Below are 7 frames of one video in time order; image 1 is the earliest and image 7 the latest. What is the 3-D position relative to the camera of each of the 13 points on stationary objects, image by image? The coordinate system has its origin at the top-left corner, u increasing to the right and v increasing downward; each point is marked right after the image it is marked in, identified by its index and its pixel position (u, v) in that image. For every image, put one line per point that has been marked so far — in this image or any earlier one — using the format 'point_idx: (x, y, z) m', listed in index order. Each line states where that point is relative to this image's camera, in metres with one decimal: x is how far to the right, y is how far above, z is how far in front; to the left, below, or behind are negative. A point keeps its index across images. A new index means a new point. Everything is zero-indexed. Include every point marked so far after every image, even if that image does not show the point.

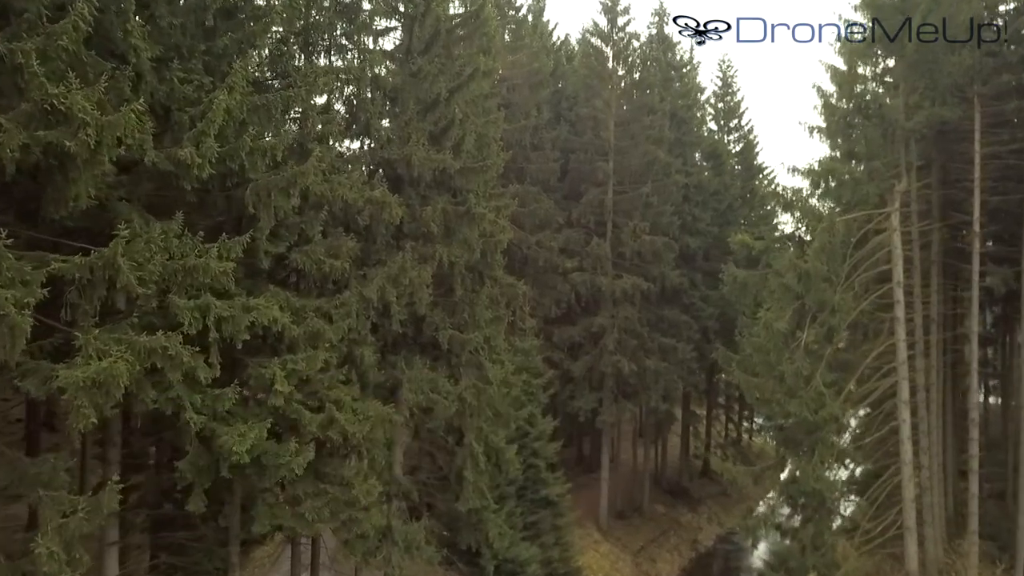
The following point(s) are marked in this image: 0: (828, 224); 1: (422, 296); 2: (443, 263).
0: (+5.4, +1.1, +13.8) m
1: (-1.4, -0.1, +12.1) m
2: (-1.1, +0.4, +13.0) m
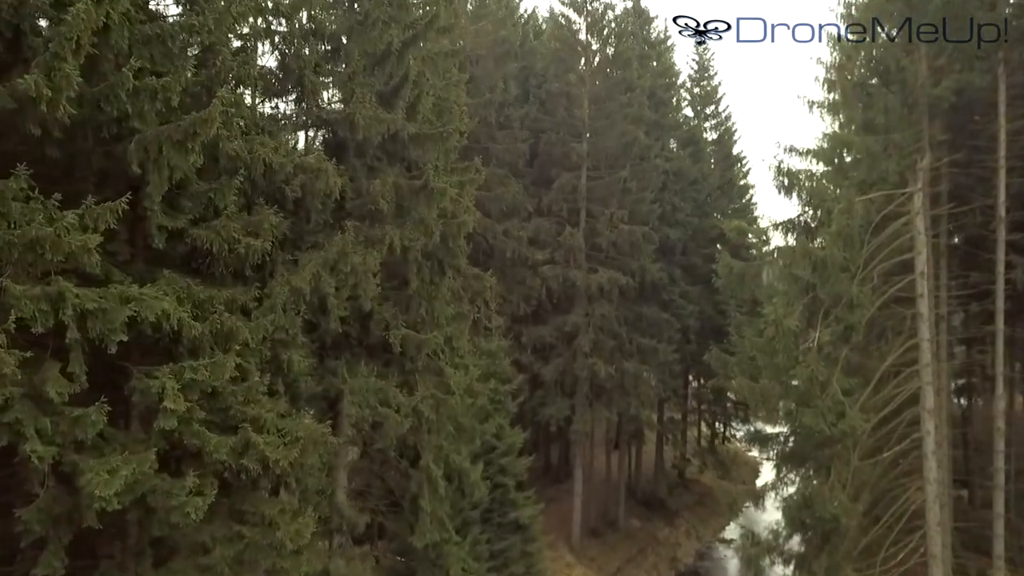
0: (+4.9, +1.2, +11.9) m
1: (-1.8, 0.0, +9.8) m
2: (-1.6, +0.5, +10.8) m
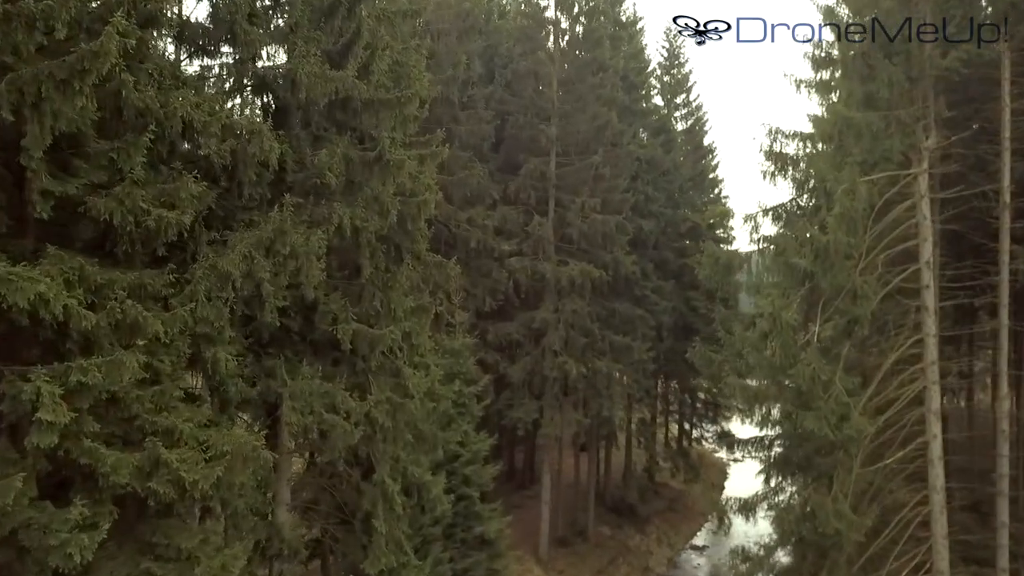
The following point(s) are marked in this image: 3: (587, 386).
0: (+4.5, +1.4, +10.7) m
1: (-2.1, +0.1, +8.4) m
2: (-1.9, +0.7, +9.3) m
3: (+1.6, -2.1, +17.6) m
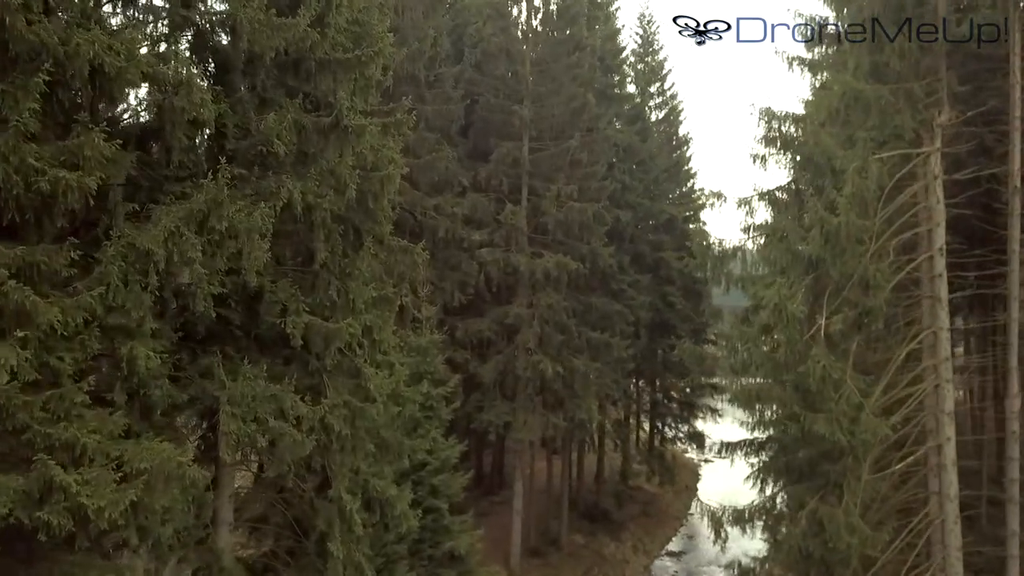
0: (+4.2, +1.5, +9.7) m
1: (-2.3, +0.3, +7.0) m
2: (-2.2, +0.8, +8.0) m
3: (+1.0, -2.0, +16.4) m
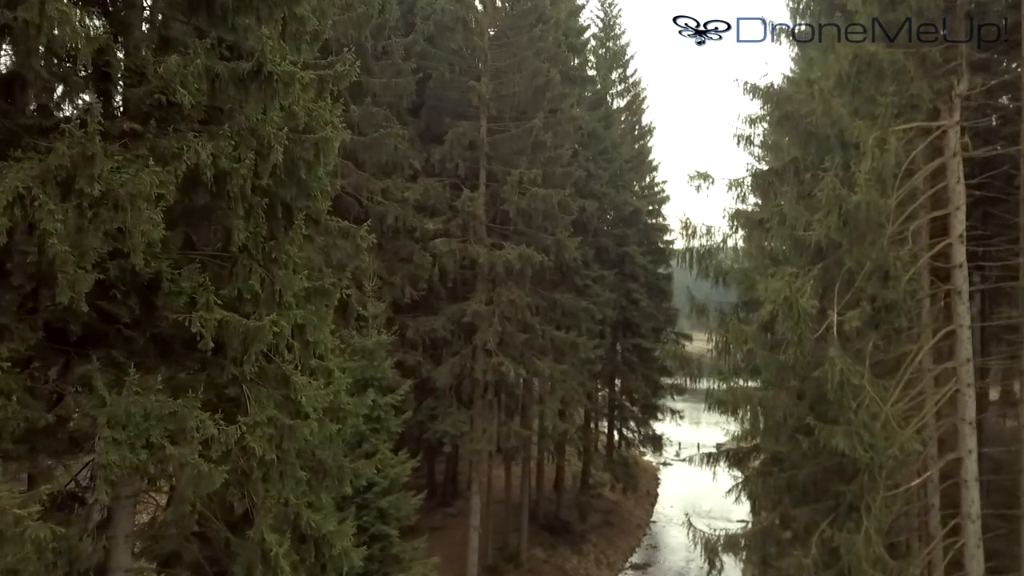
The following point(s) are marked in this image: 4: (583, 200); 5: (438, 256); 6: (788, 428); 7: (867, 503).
0: (+3.8, +1.6, +8.4) m
1: (-2.5, +0.4, +5.3) m
2: (-2.4, +0.9, +6.3) m
3: (+0.2, -1.9, +14.9) m
4: (+1.5, +1.9, +17.6) m
5: (-1.3, +0.6, +14.1) m
6: (+3.0, -1.5, +8.9) m
7: (+3.6, -2.2, +8.2) m
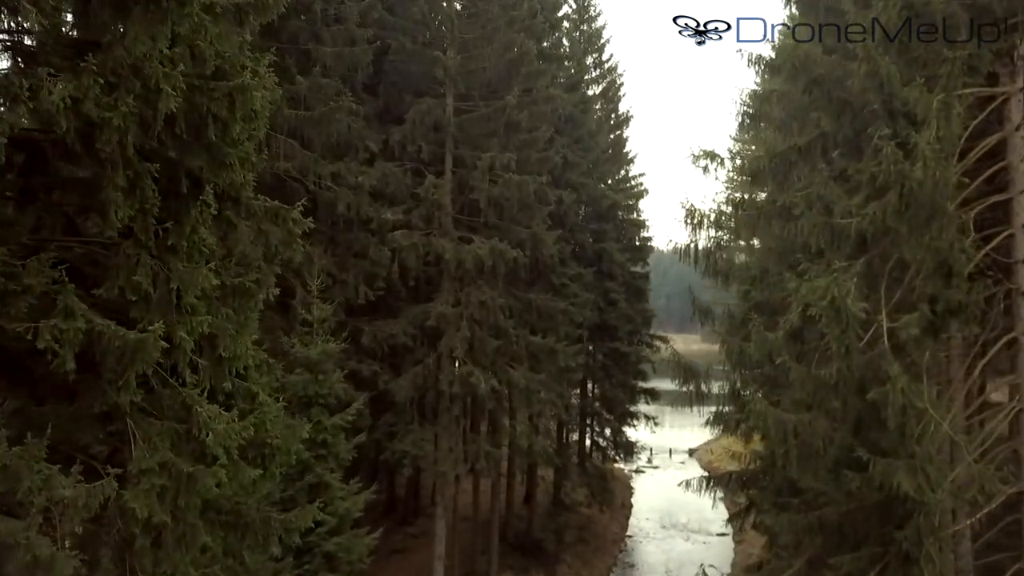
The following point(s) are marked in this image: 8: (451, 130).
0: (+3.6, +1.6, +6.8) m
1: (-2.5, +0.4, +3.5) m
2: (-2.5, +0.9, +4.5) m
3: (-0.2, -1.9, +13.2) m
4: (+0.9, +1.9, +15.9) m
5: (-1.7, +0.6, +12.3) m
6: (+2.8, -1.5, +7.3) m
7: (+3.4, -2.2, +6.6) m
8: (-1.0, +2.6, +13.4) m
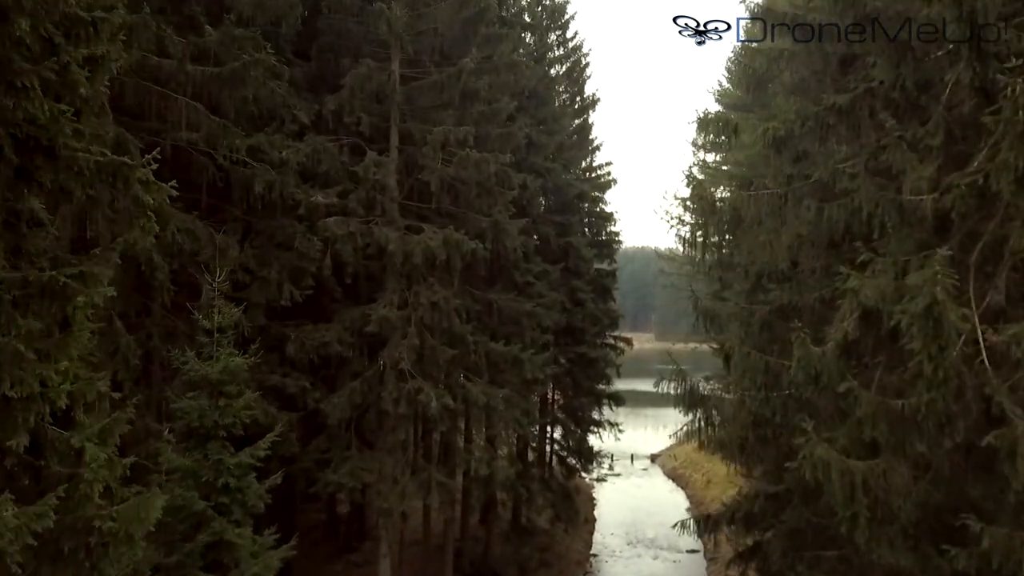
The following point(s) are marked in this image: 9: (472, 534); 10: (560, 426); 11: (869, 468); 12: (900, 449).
0: (+3.4, +1.6, +5.0) m
1: (-2.5, +0.4, +1.3) m
2: (-2.6, +0.9, +2.3) m
3: (-0.8, -1.9, +11.1) m
4: (+0.2, +1.9, +13.9) m
5: (-2.3, +0.6, +10.2) m
6: (+2.6, -1.5, +5.5) m
7: (+3.2, -2.2, +4.8) m
8: (-1.6, +2.6, +11.3) m
9: (-0.9, -5.7, +18.7) m
10: (+1.1, -3.1, +17.9) m
11: (+2.3, -1.2, +5.4) m
12: (+2.5, -1.1, +5.4) m
